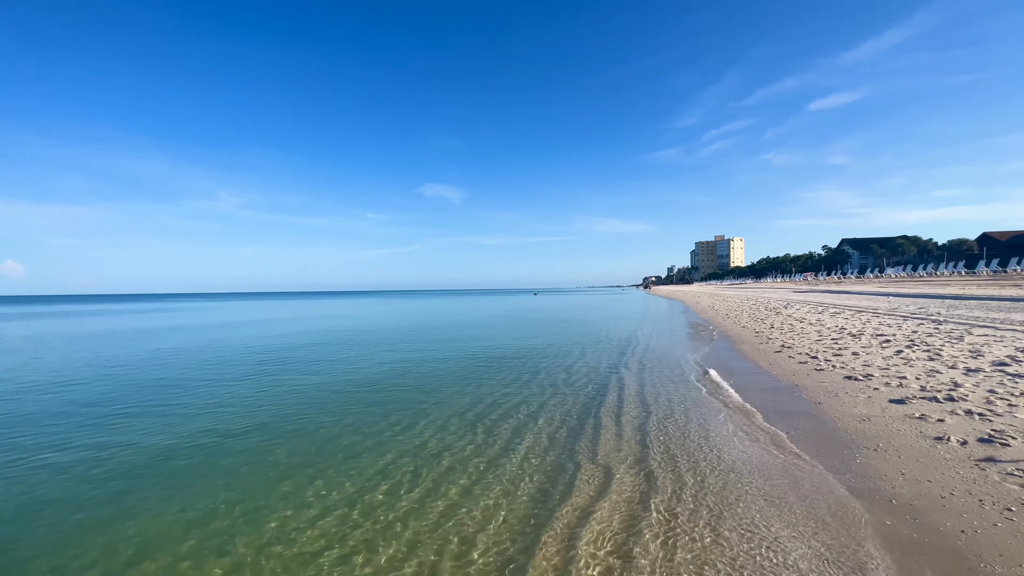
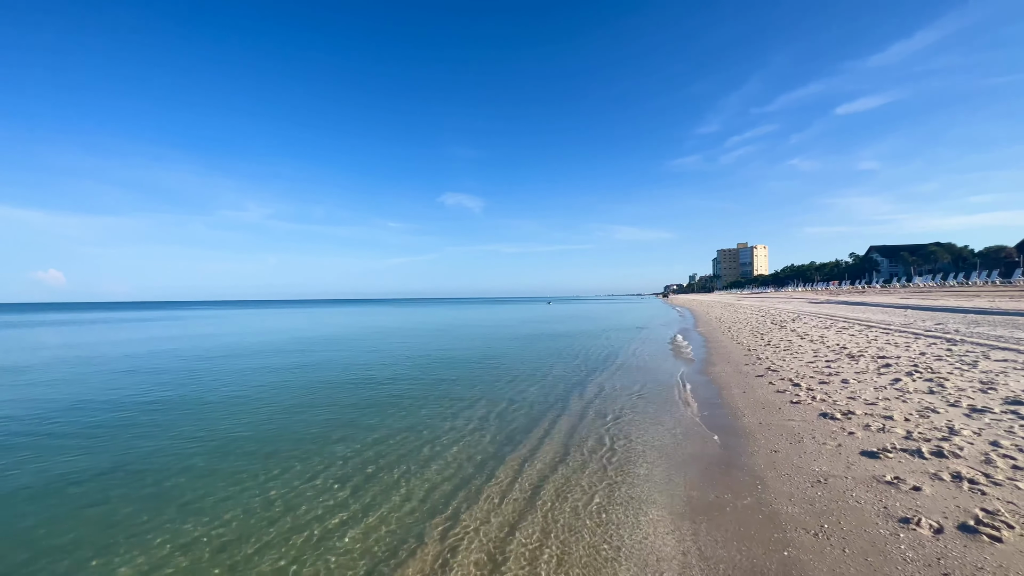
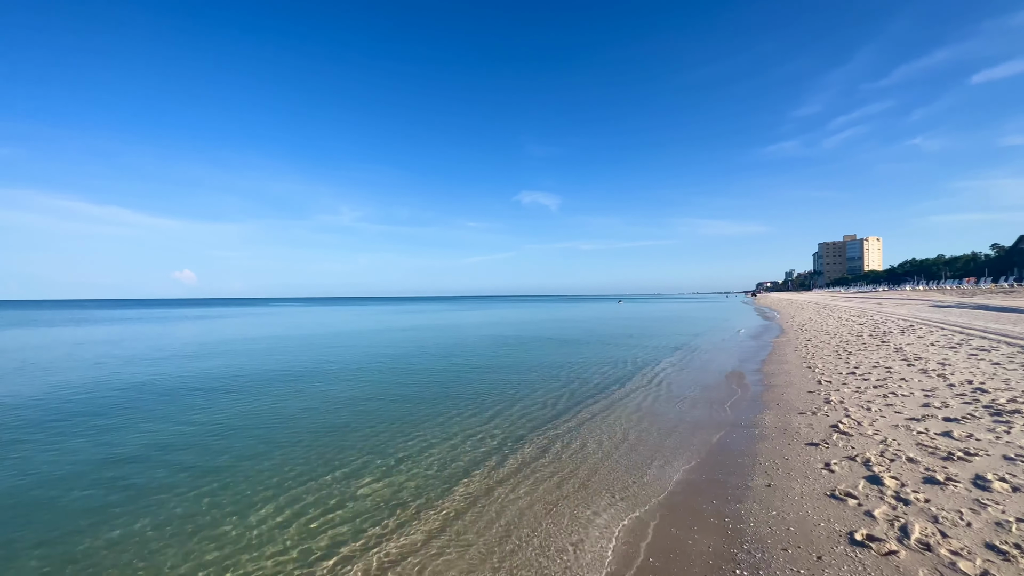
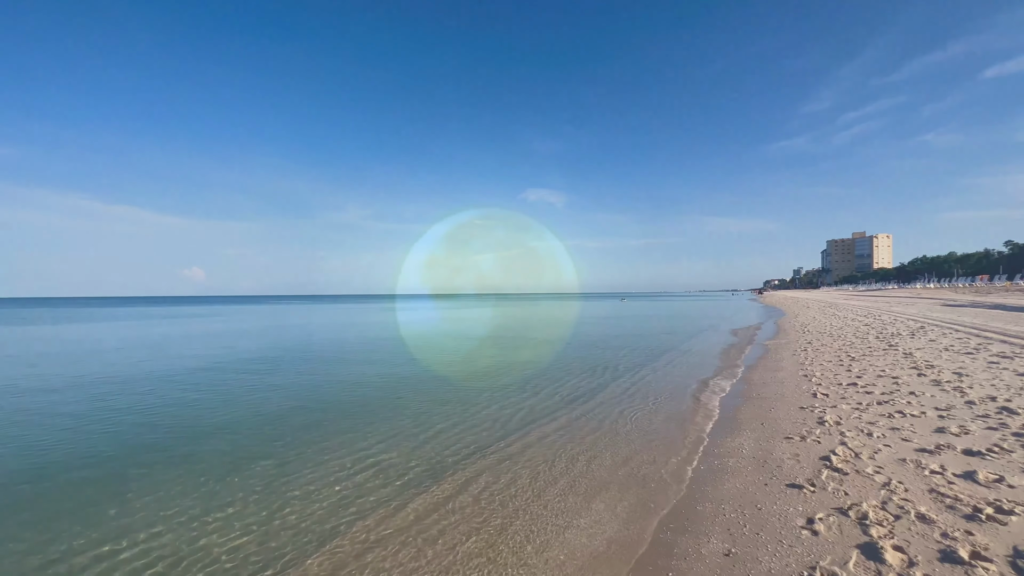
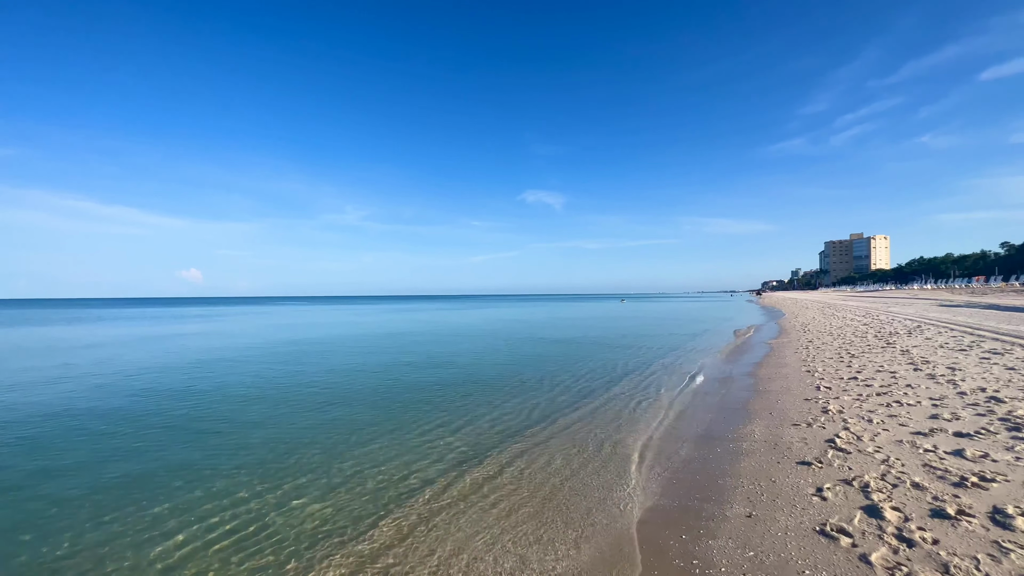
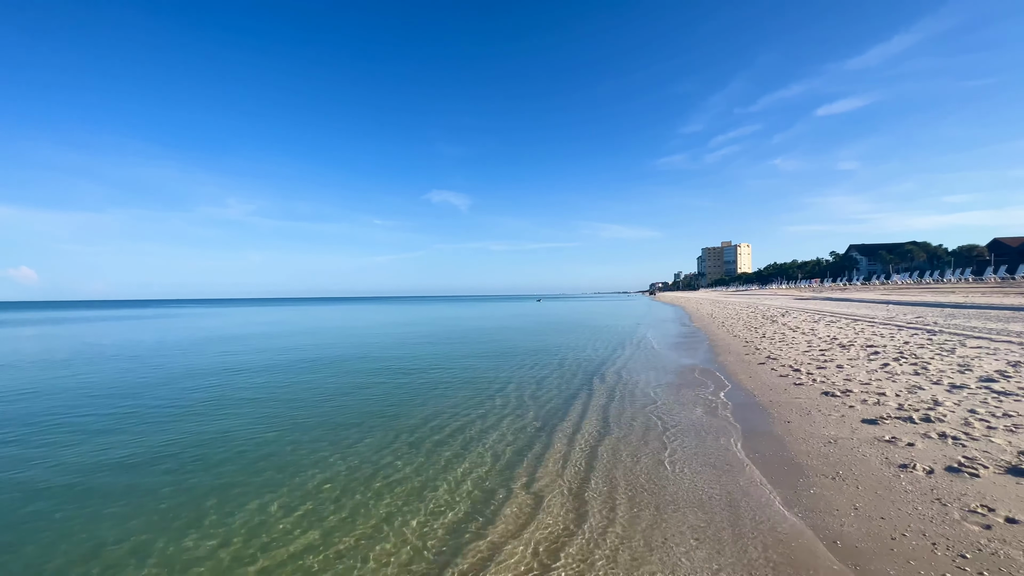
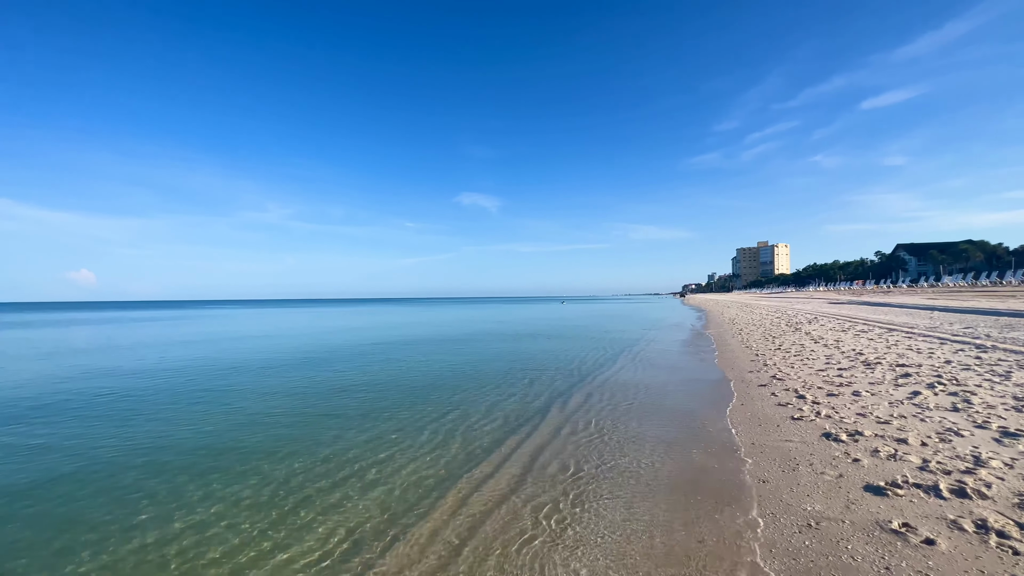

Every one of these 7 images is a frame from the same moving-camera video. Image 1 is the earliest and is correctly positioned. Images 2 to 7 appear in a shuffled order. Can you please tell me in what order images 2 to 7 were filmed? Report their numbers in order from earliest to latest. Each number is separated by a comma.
6, 2, 7, 3, 5, 4
